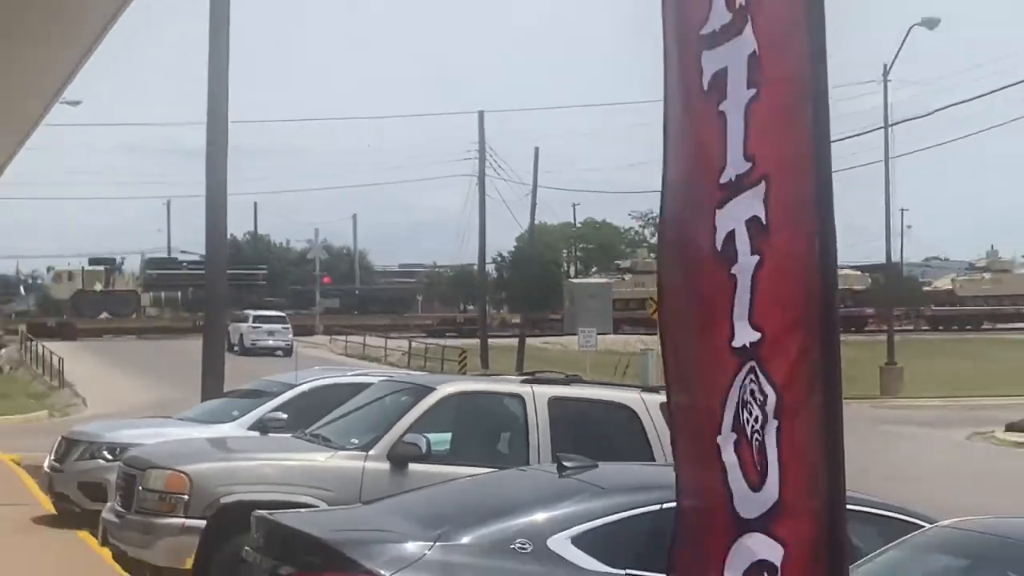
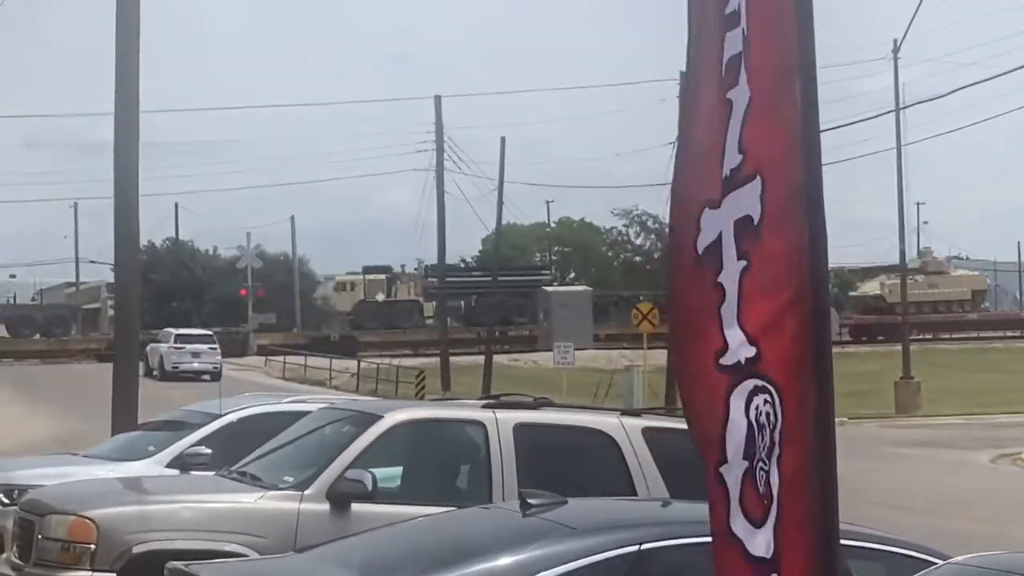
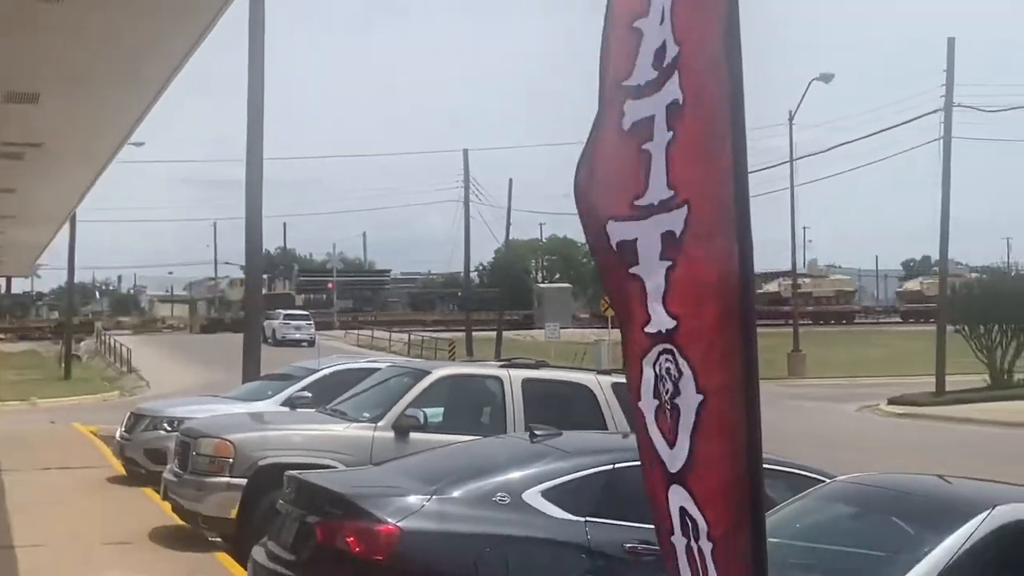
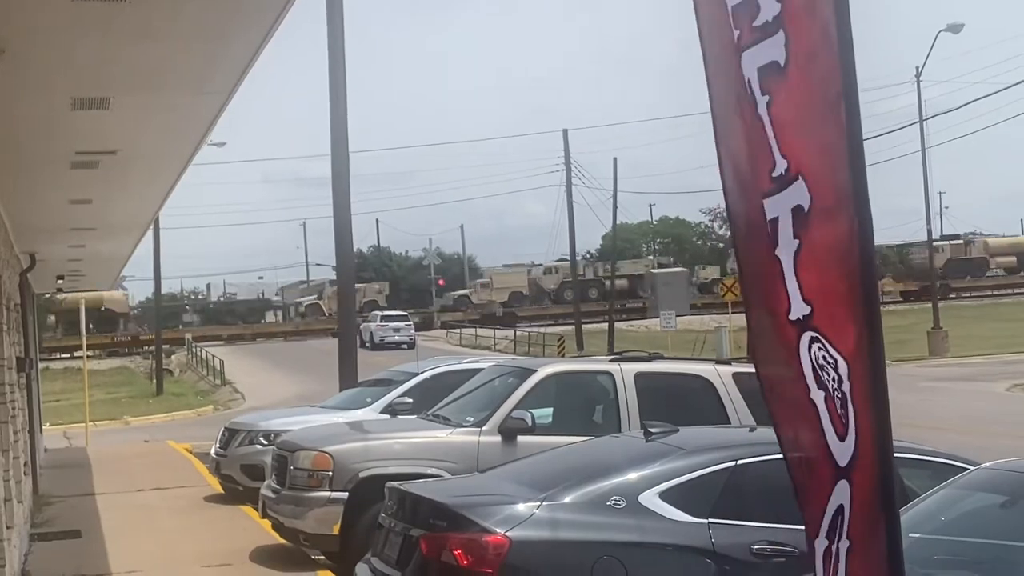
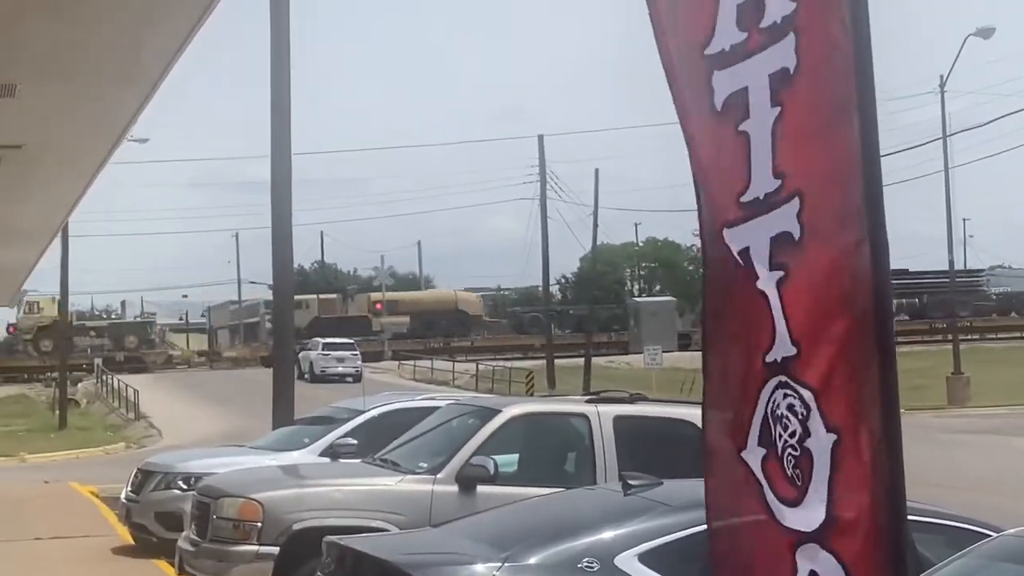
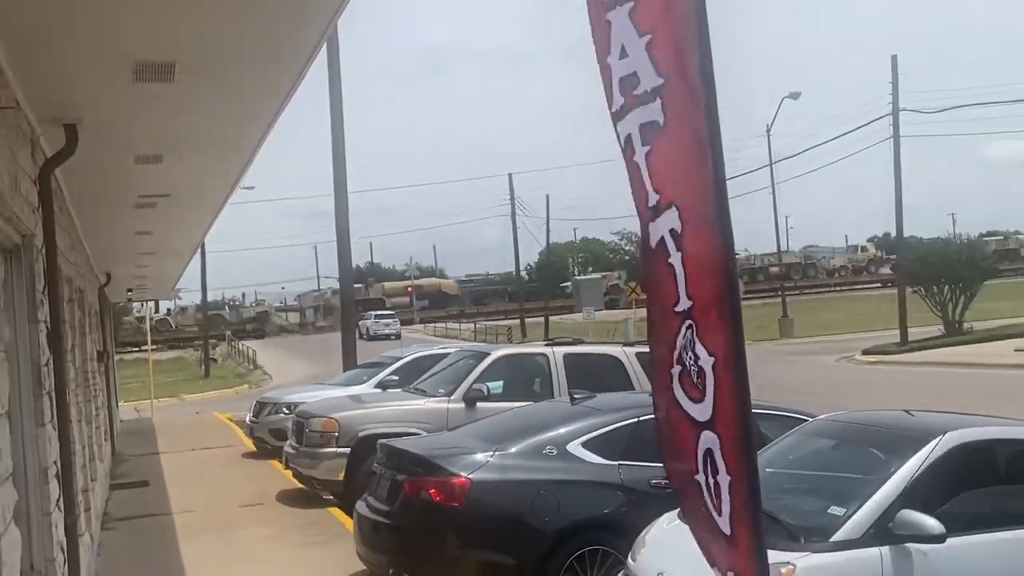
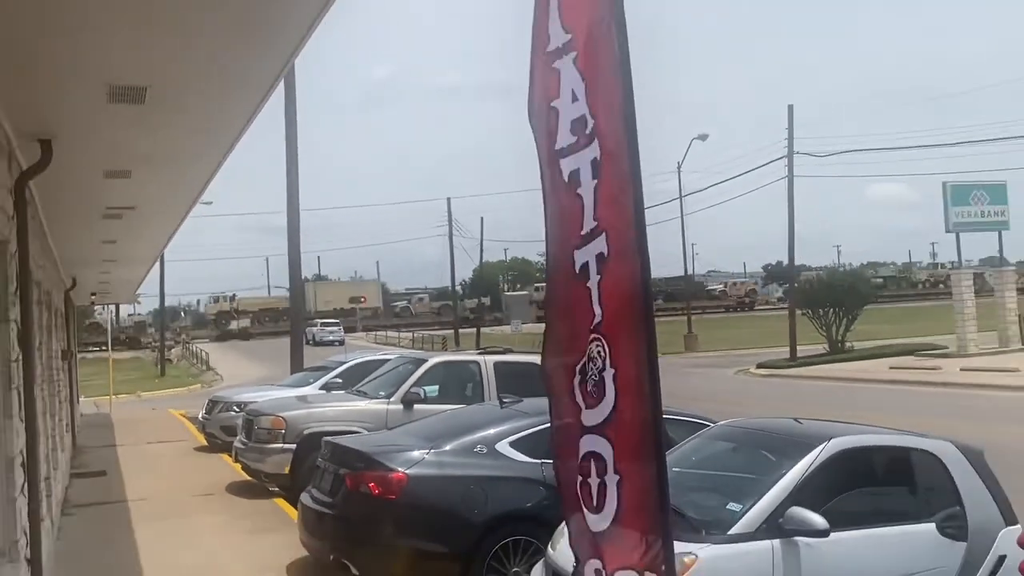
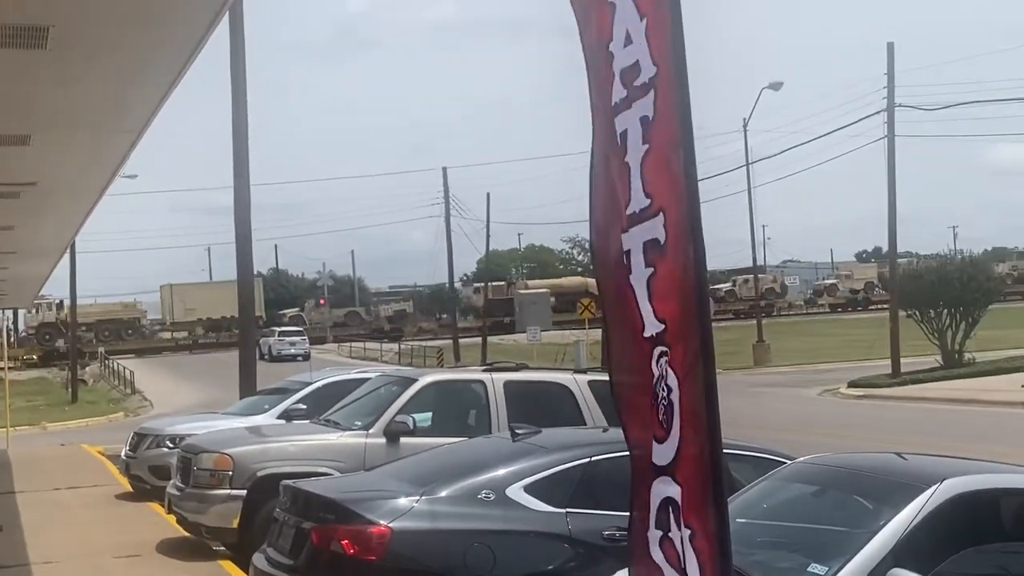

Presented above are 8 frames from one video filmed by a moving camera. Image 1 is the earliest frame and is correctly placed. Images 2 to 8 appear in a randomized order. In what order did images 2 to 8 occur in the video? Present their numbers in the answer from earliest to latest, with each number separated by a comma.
3, 2, 5, 4, 6, 8, 7
